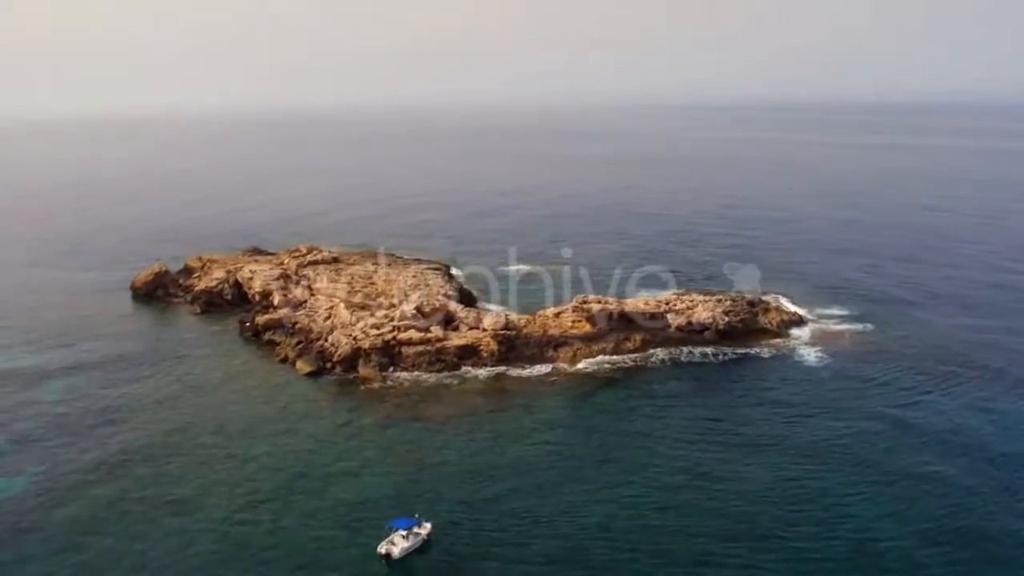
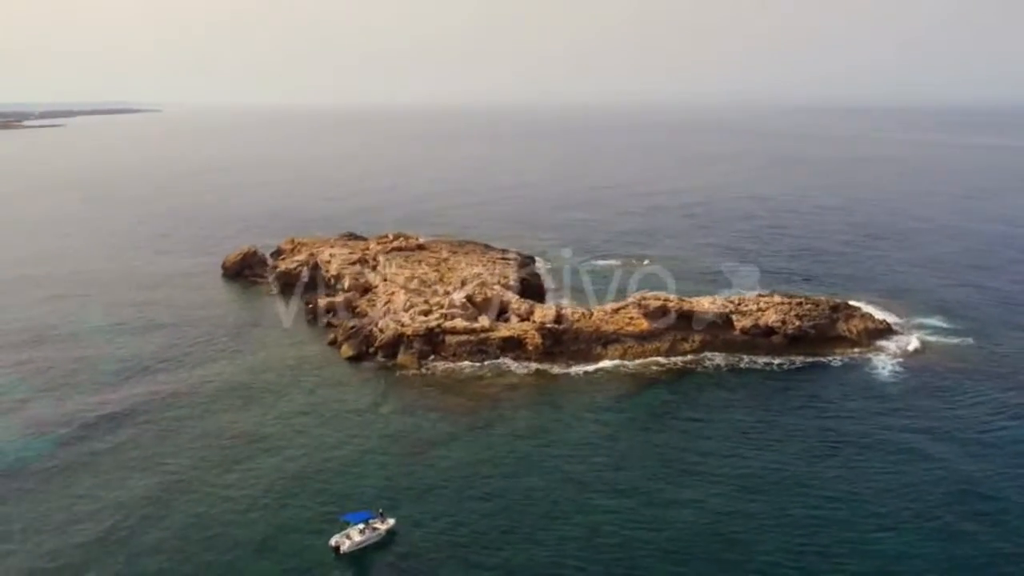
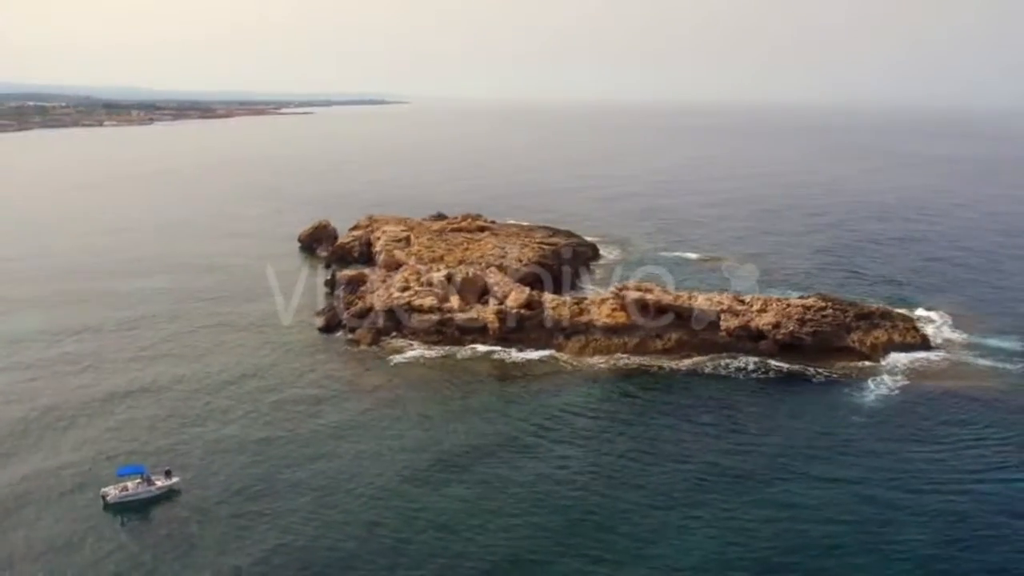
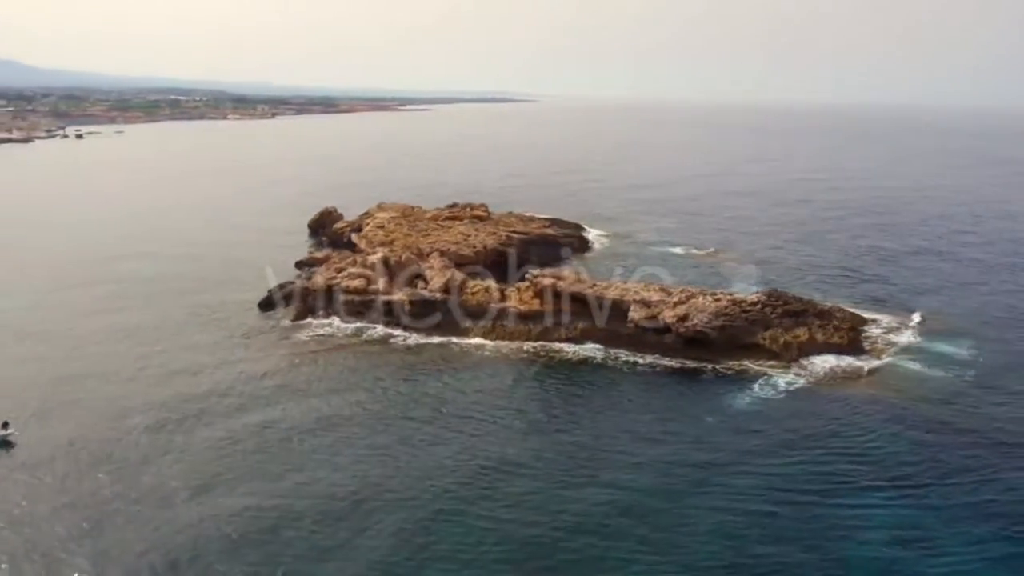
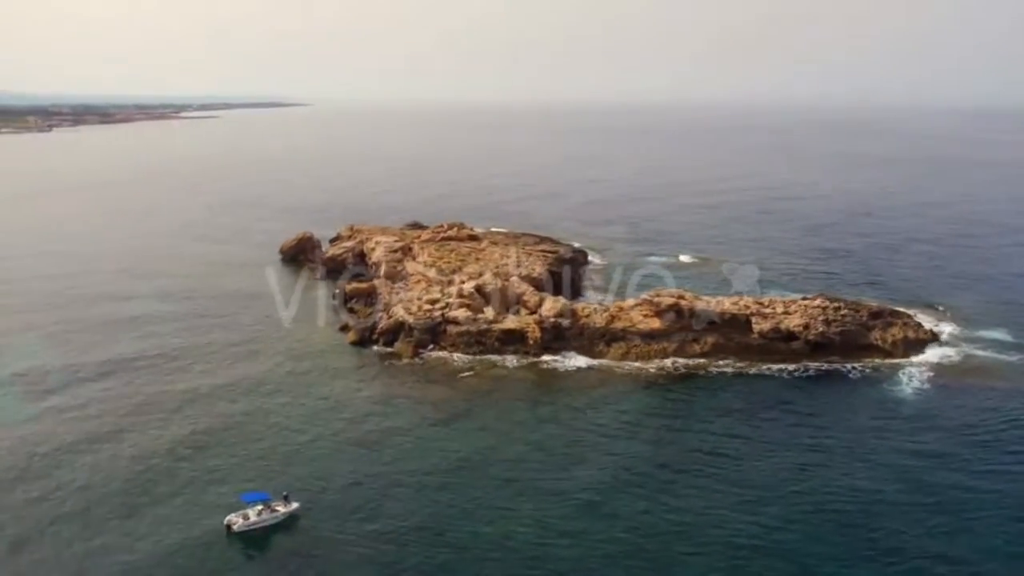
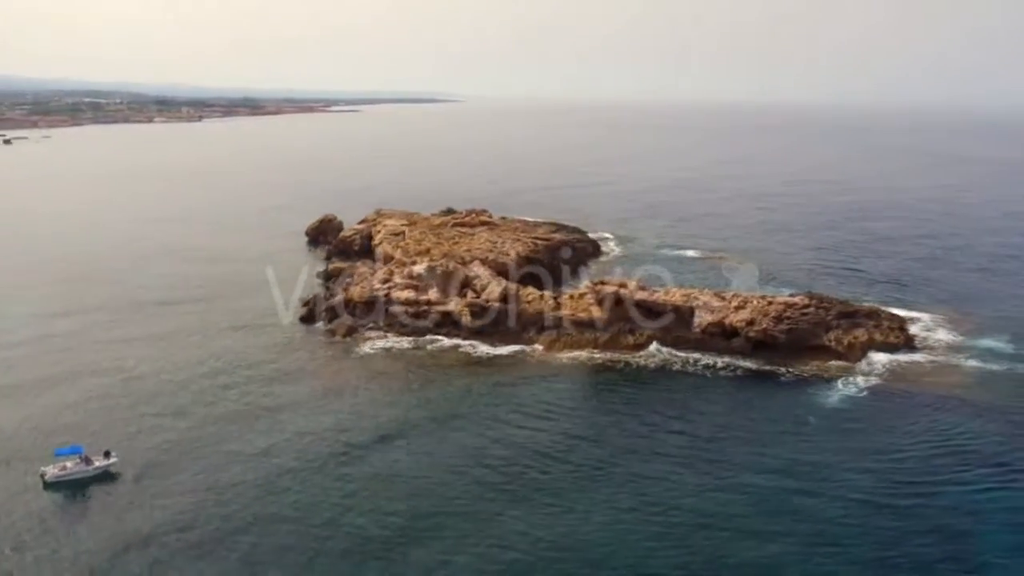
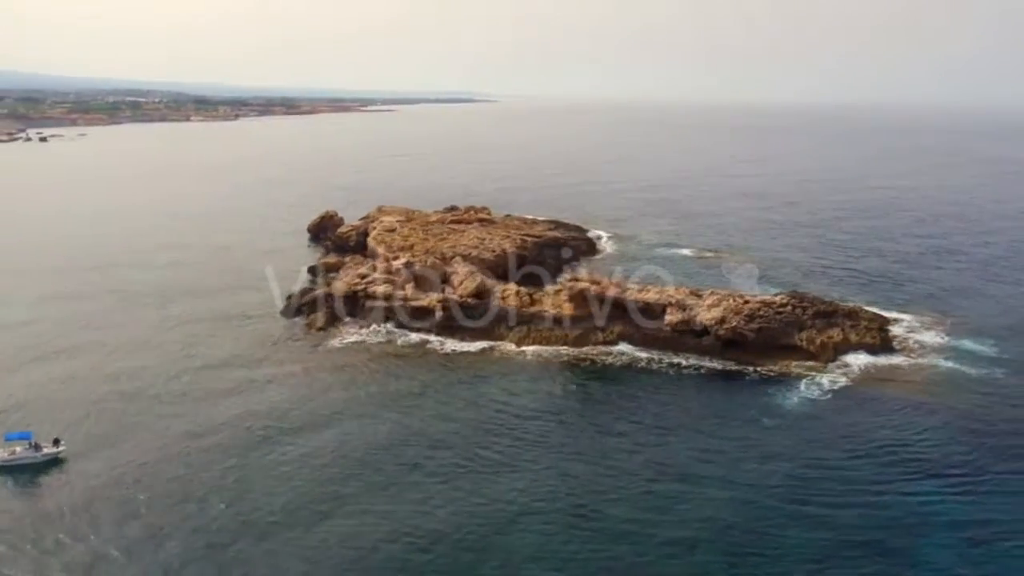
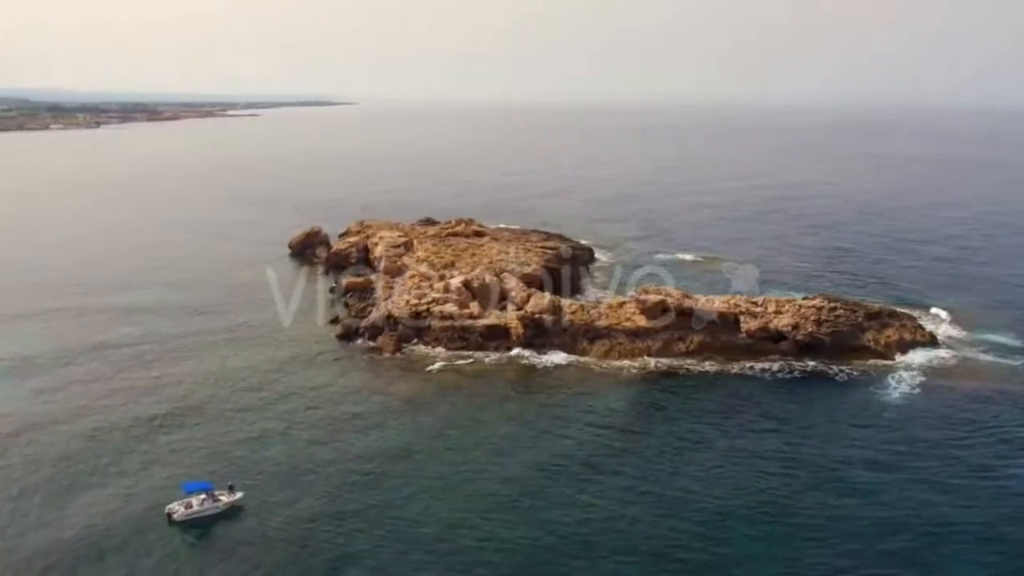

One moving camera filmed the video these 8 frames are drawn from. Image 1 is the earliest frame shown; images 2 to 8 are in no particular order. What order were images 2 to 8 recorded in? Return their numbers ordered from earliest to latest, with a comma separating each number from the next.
2, 5, 8, 3, 6, 7, 4
